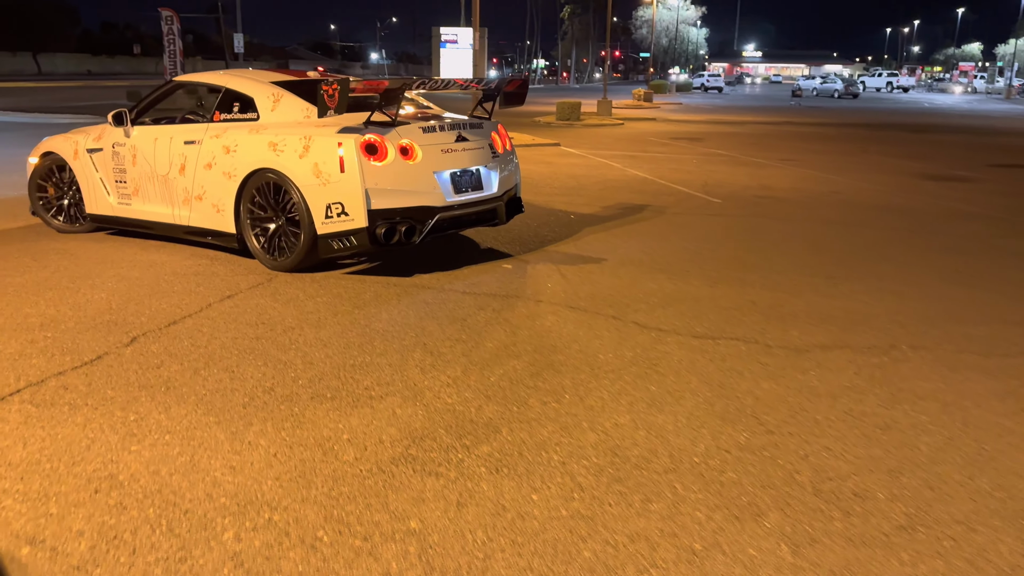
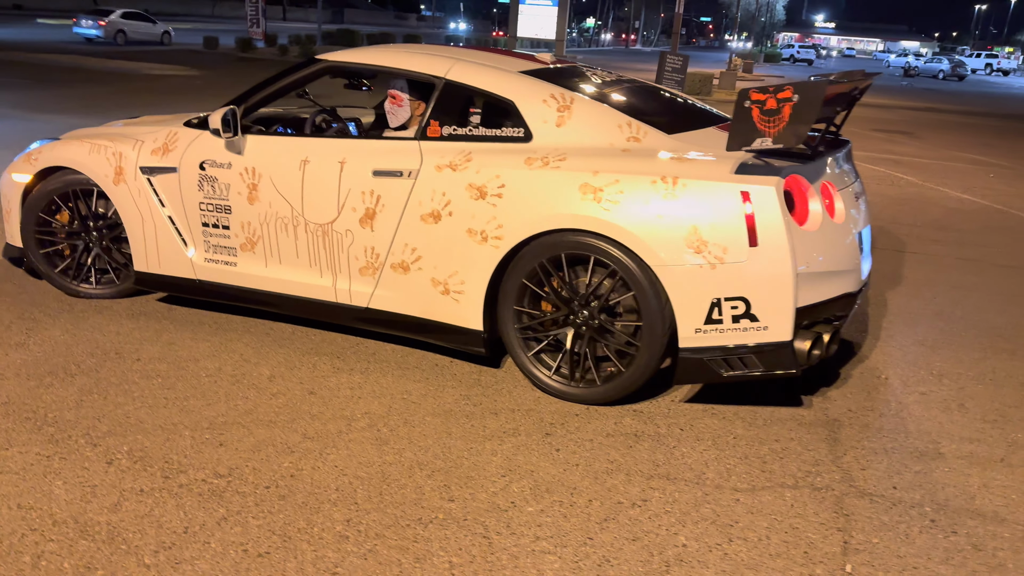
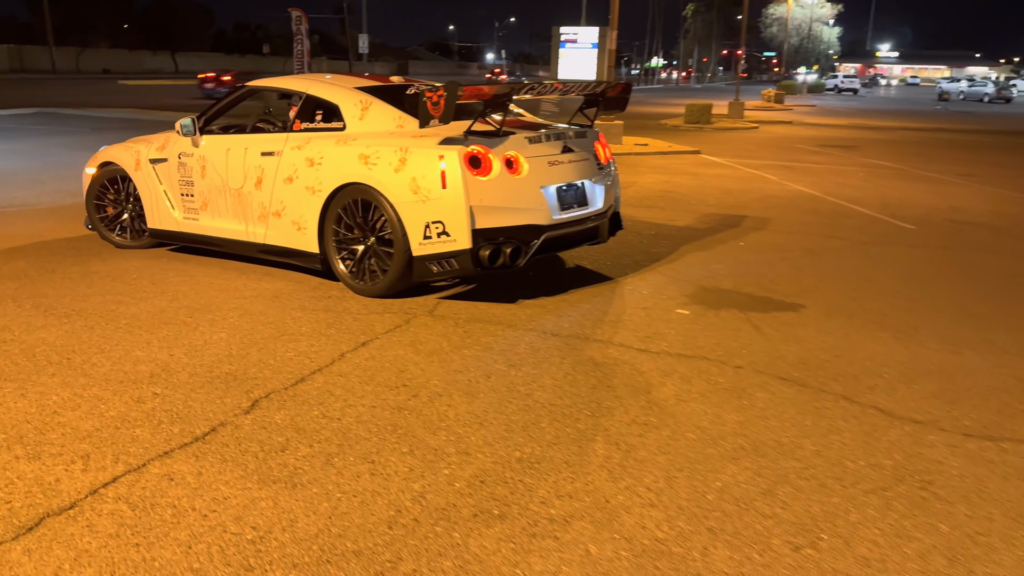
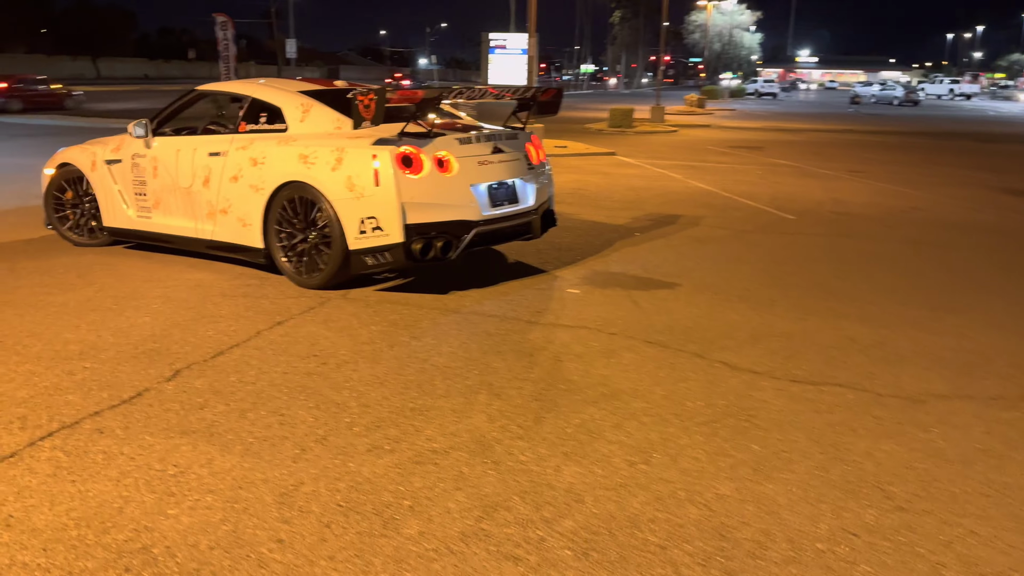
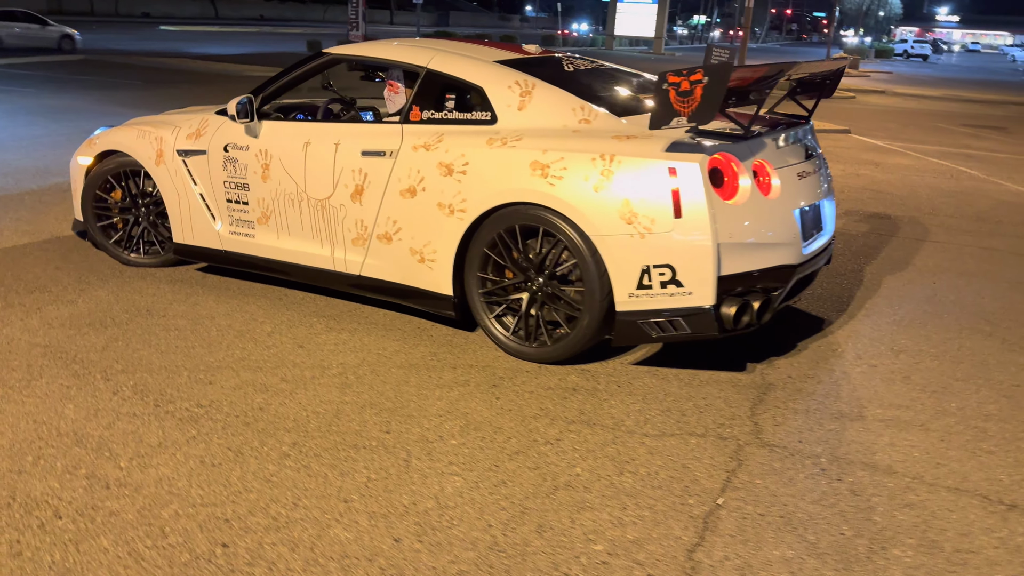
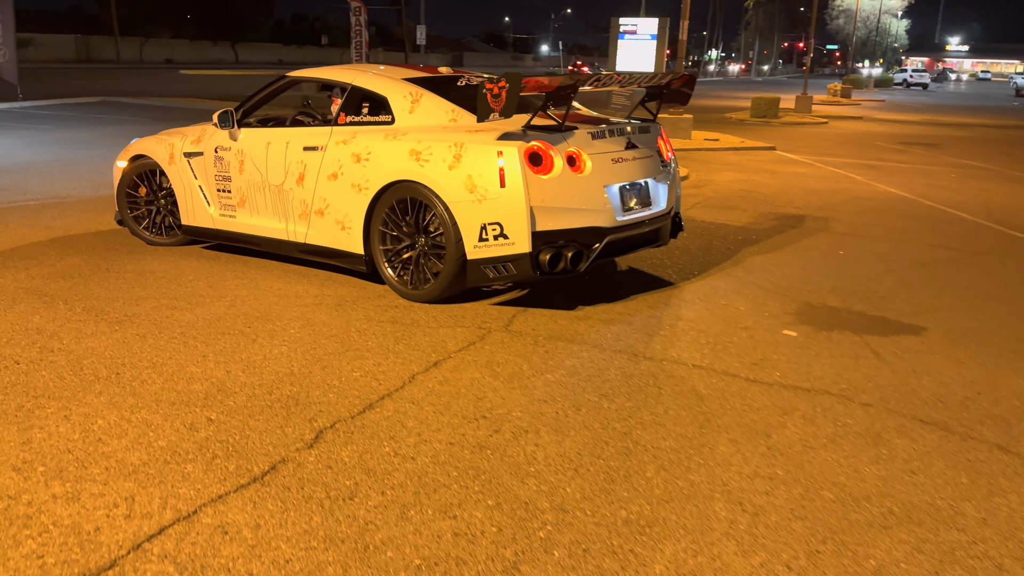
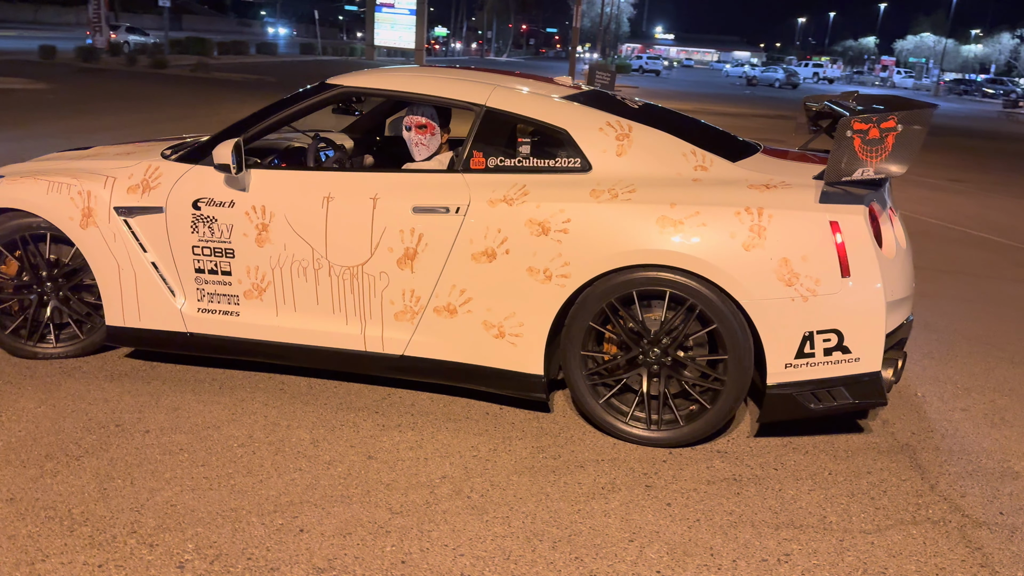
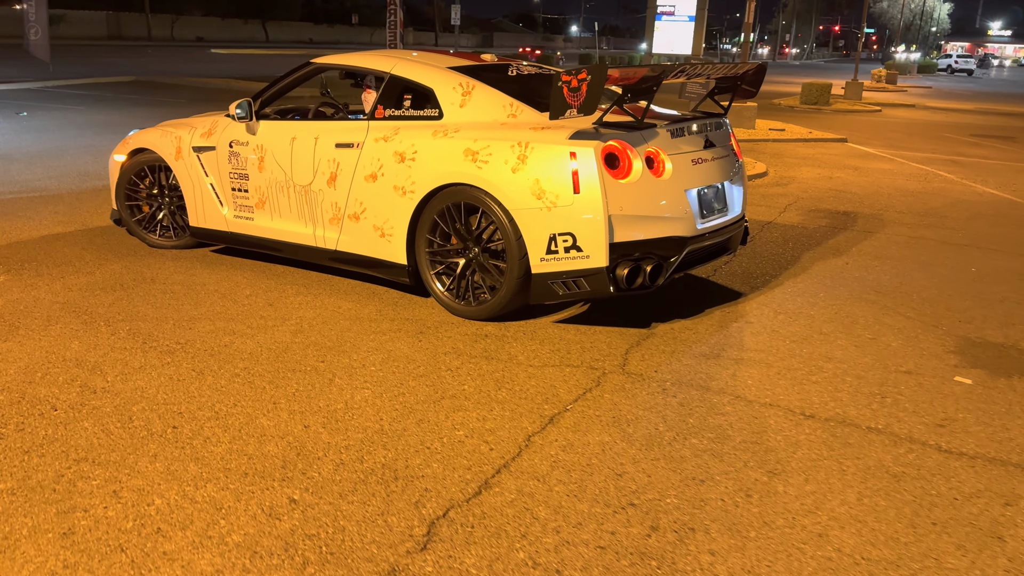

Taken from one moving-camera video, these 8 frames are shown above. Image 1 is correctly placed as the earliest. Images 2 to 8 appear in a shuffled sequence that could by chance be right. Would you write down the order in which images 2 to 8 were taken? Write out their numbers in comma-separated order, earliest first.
4, 3, 6, 8, 5, 2, 7
